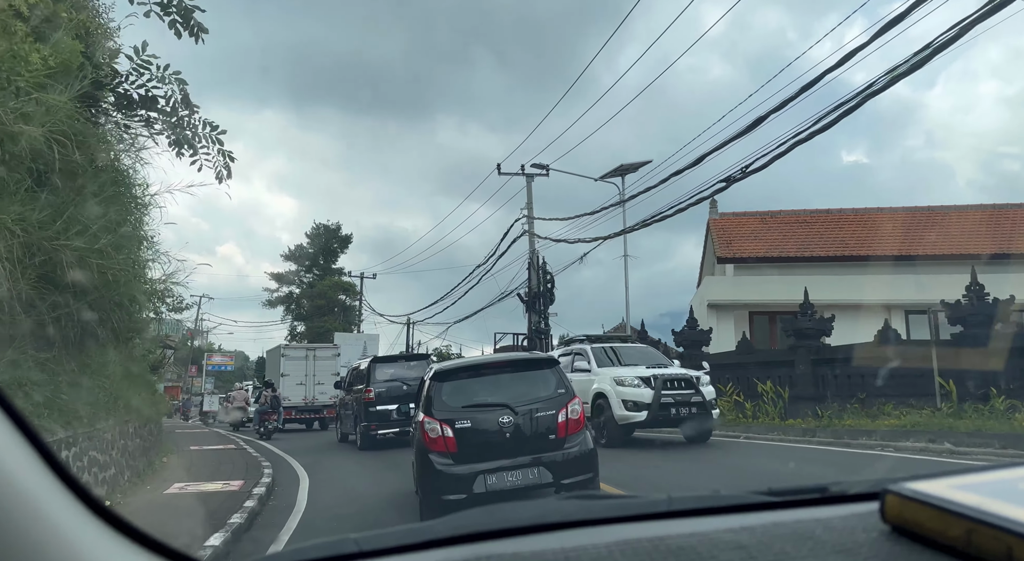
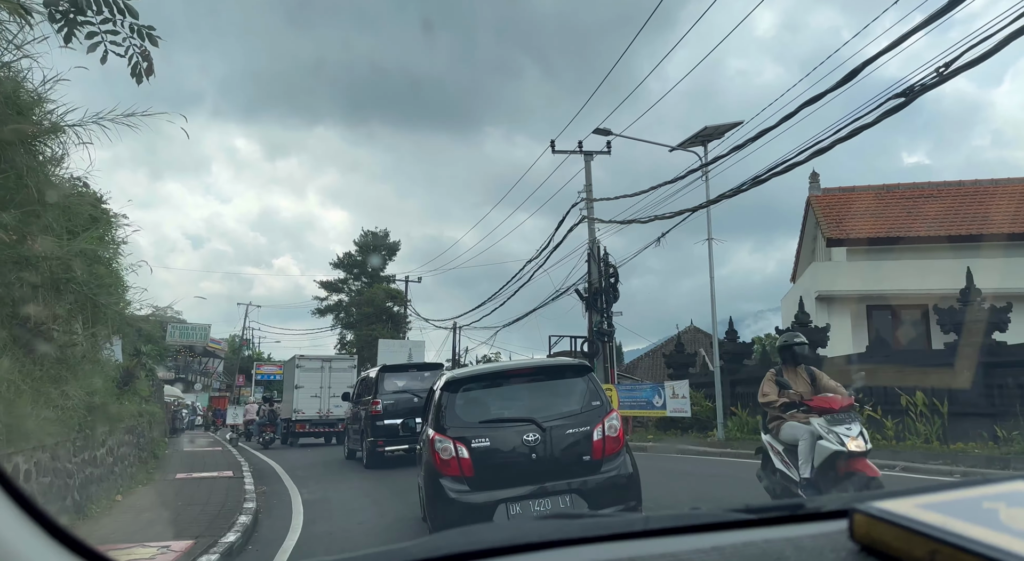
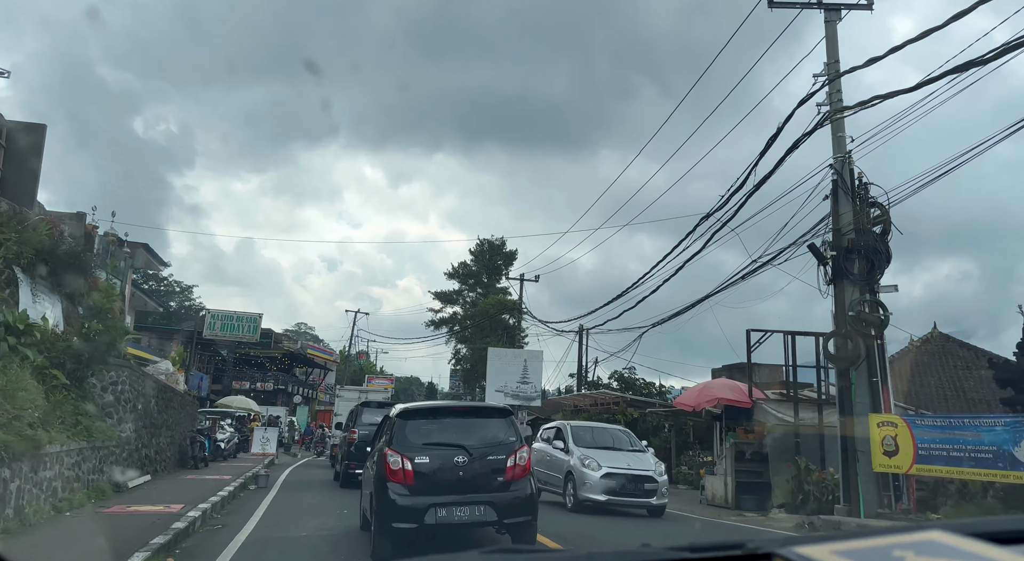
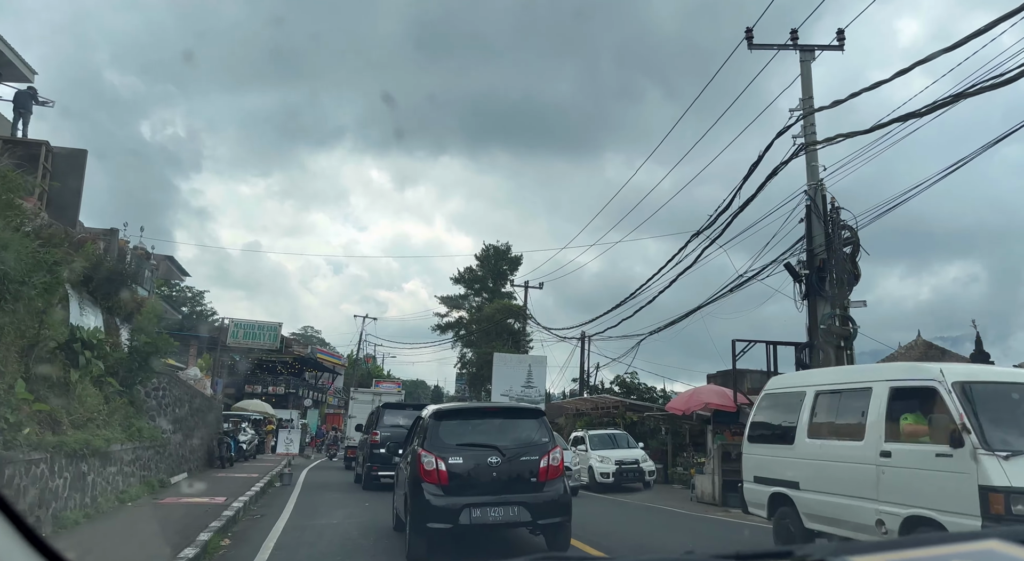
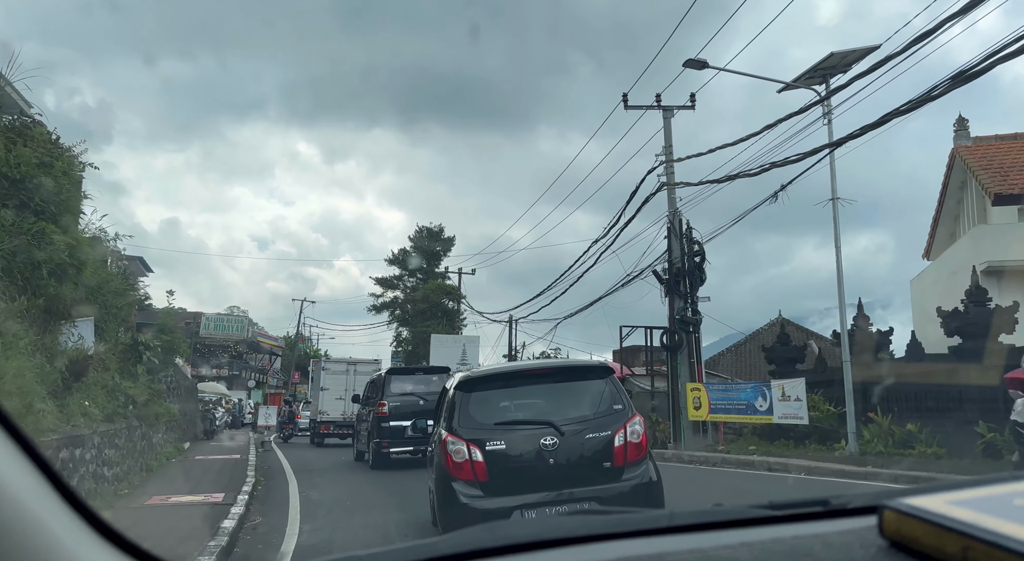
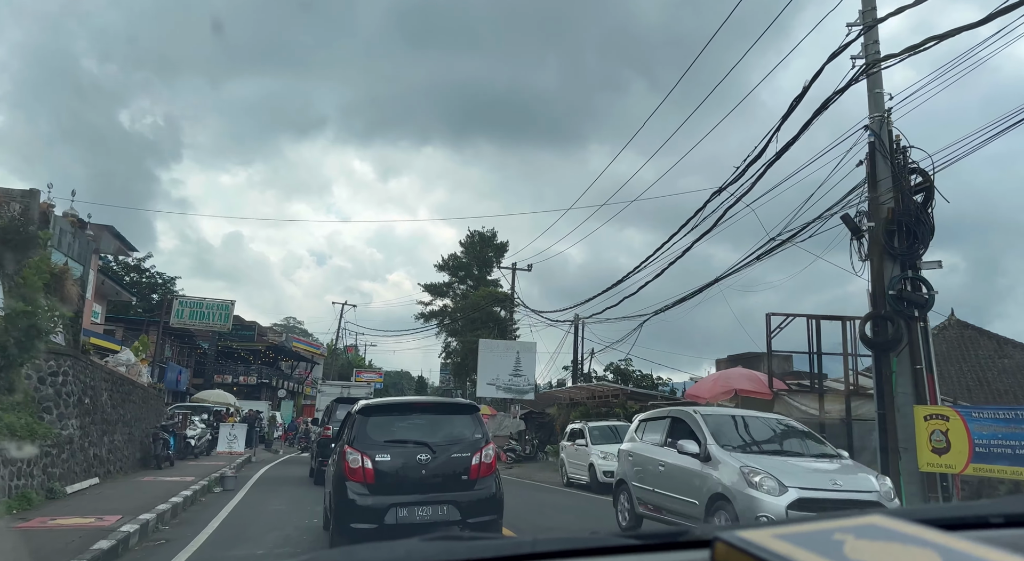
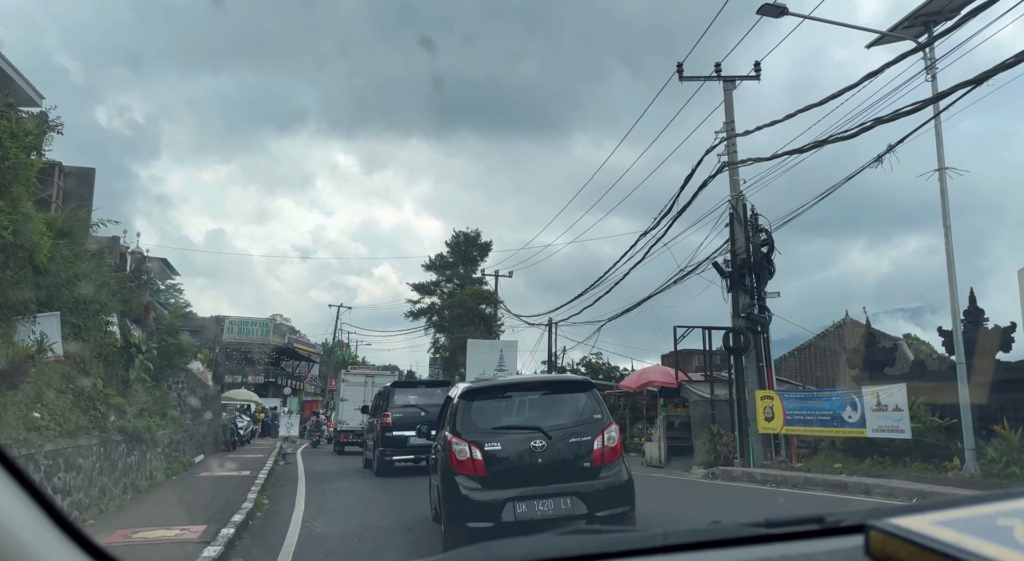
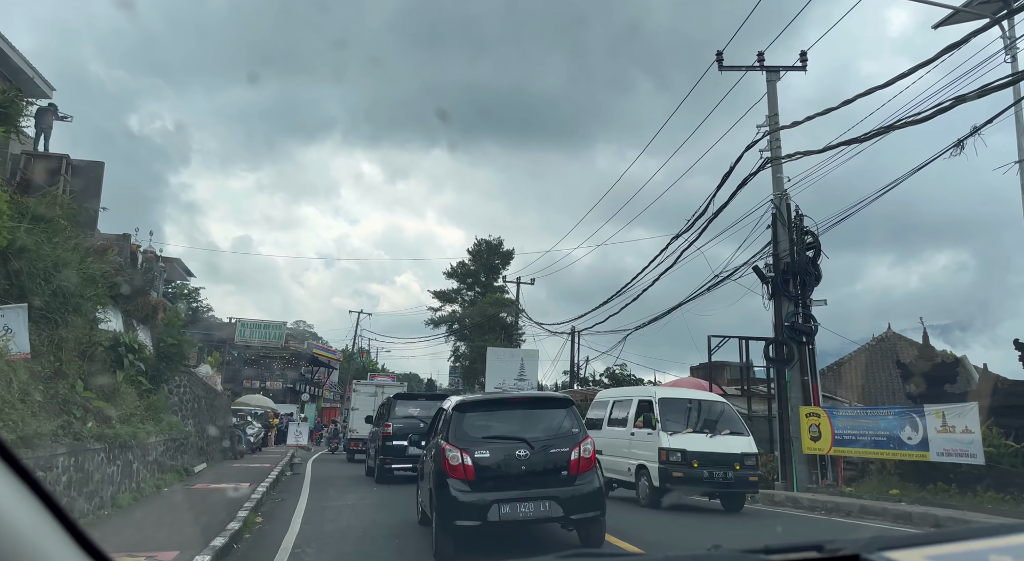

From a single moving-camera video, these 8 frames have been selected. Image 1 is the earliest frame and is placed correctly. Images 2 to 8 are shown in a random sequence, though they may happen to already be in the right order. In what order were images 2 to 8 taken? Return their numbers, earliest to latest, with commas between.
2, 5, 7, 8, 4, 3, 6
